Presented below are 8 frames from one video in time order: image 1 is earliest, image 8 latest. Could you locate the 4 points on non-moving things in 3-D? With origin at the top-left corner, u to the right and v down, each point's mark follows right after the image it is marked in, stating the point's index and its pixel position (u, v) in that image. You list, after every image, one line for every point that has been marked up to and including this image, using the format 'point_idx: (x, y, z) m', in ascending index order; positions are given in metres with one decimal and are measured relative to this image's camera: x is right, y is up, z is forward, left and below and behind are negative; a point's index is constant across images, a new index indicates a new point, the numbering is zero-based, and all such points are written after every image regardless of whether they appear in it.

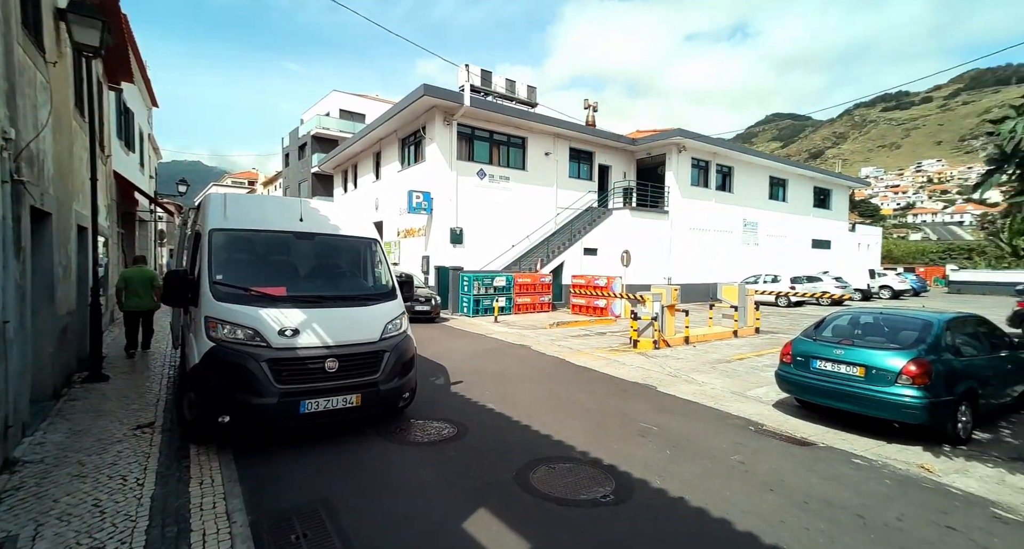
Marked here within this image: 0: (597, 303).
0: (+3.1, -1.0, +17.3) m
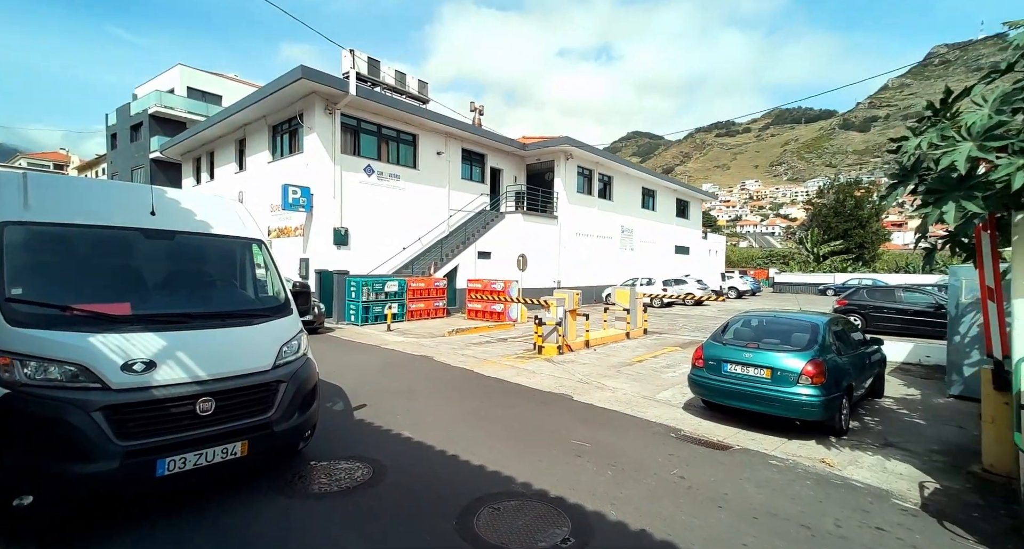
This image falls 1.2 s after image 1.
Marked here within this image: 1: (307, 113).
0: (-0.7, -1.2, +17.0) m
1: (-7.3, +5.7, +17.2) m
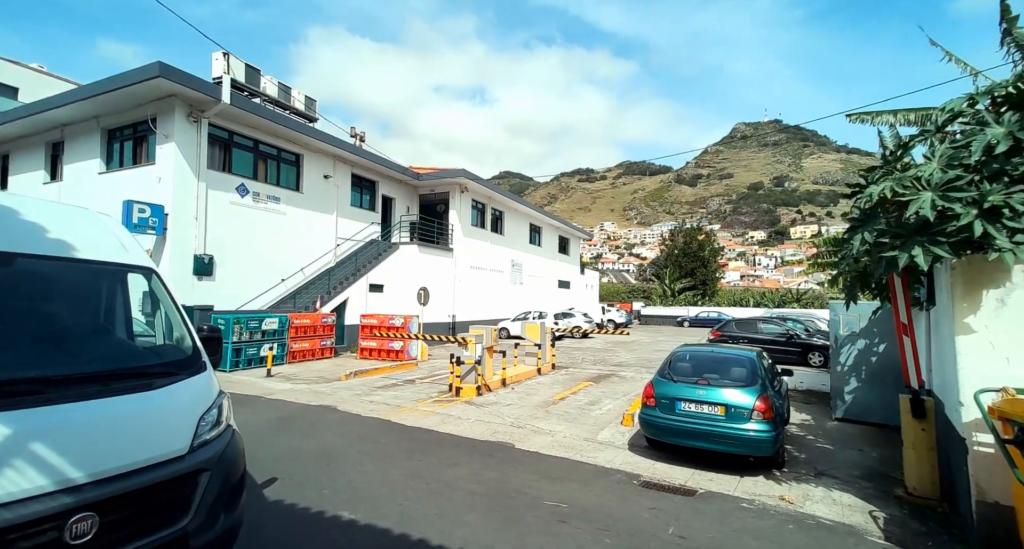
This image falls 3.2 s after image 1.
0: (-3.9, -2.3, +15.6) m
1: (-10.5, +4.7, +14.6) m
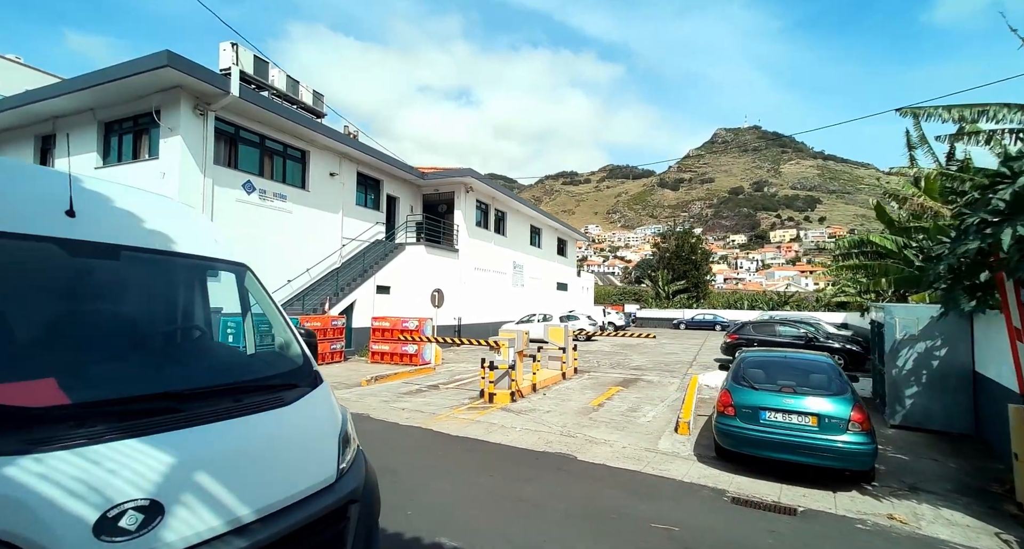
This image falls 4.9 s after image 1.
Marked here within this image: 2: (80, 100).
0: (-3.3, -2.3, +15.1) m
1: (-9.8, +4.7, +13.9) m
2: (-12.9, +5.3, +14.6) m
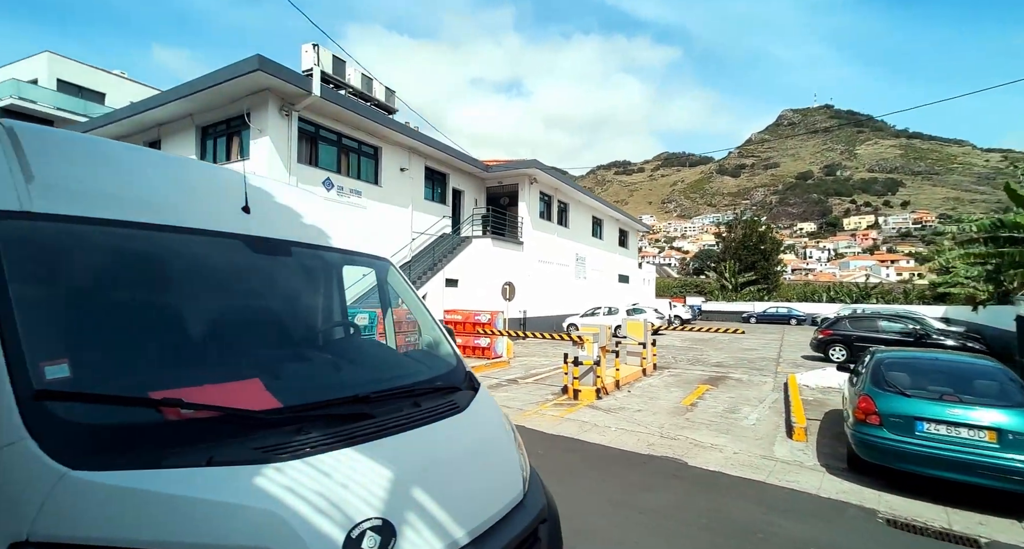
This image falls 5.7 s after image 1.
0: (-1.0, -2.1, +15.0) m
1: (-7.7, +4.8, +14.5) m
2: (-10.7, +5.4, +15.5) m
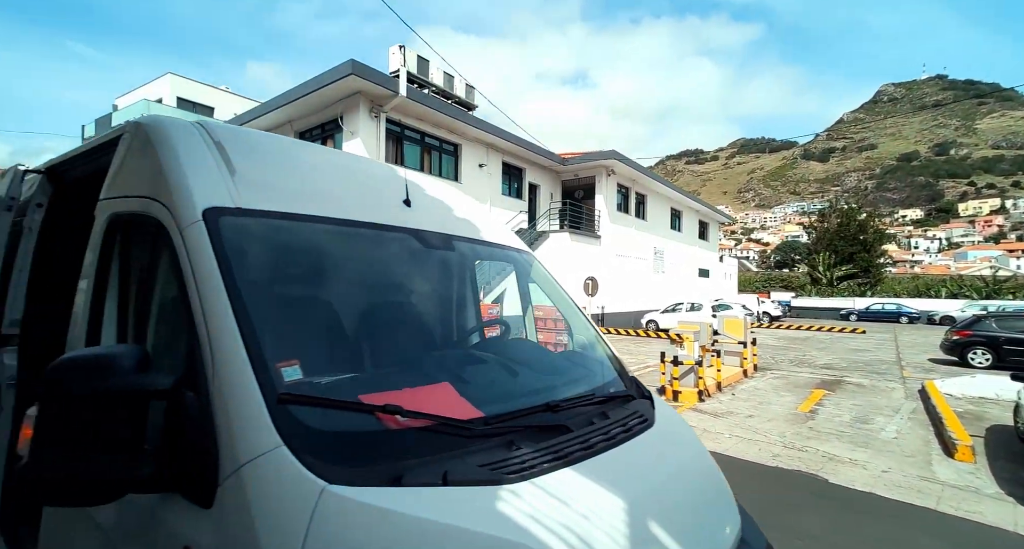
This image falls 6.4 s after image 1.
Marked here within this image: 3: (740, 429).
0: (+1.5, -2.0, +14.7) m
1: (-5.2, +4.9, +15.0) m
2: (-8.0, +5.5, +16.5) m
3: (+3.4, -2.3, +7.3) m
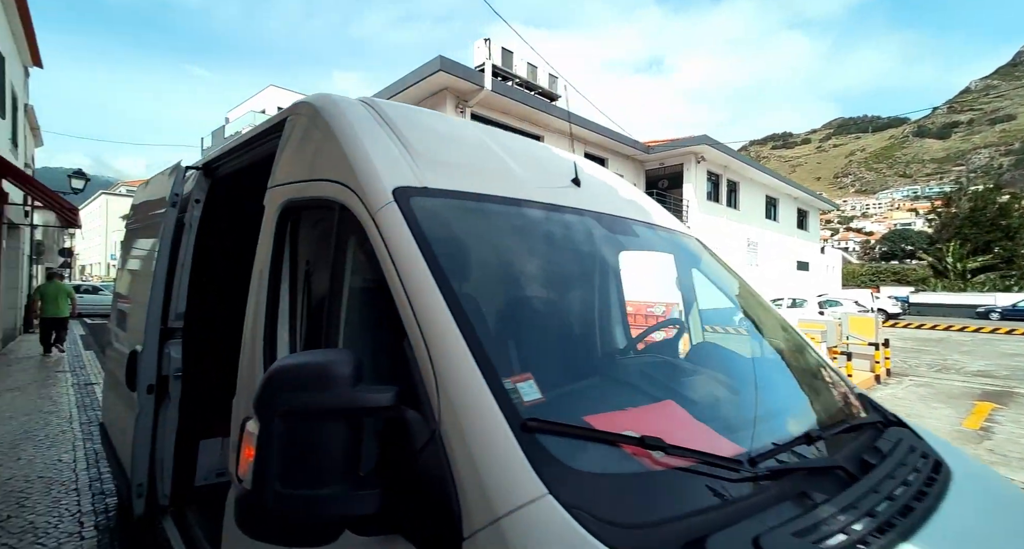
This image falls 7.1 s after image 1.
0: (+4.2, -1.8, +13.9) m
1: (-2.4, +5.1, +15.2) m
2: (-5.0, +5.6, +17.0) m
3: (+4.9, -2.2, +6.3) m
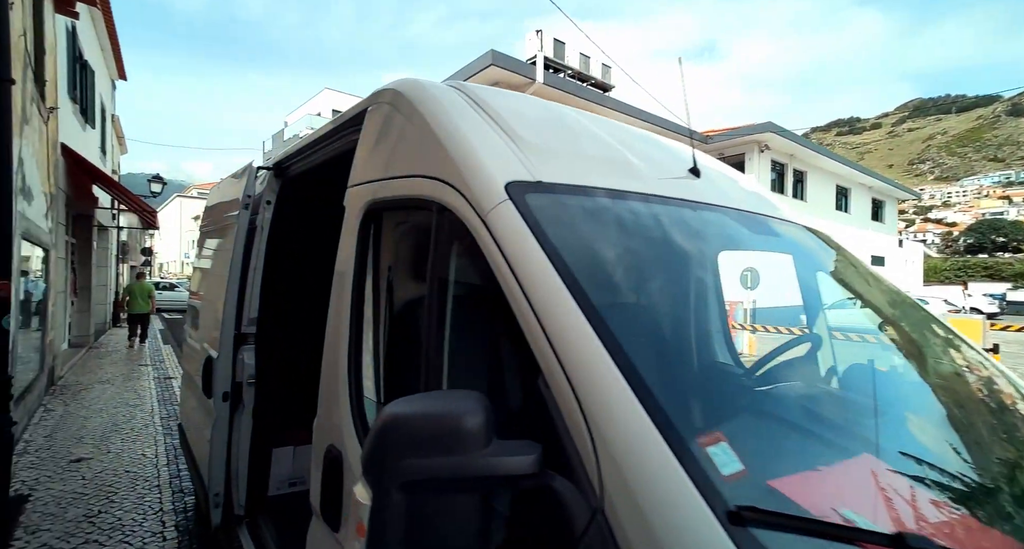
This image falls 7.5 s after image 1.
0: (+5.8, -1.7, +13.1) m
1: (-0.7, +5.1, +15.0) m
2: (-3.1, +5.7, +17.1) m
3: (+5.8, -2.2, +5.5) m
